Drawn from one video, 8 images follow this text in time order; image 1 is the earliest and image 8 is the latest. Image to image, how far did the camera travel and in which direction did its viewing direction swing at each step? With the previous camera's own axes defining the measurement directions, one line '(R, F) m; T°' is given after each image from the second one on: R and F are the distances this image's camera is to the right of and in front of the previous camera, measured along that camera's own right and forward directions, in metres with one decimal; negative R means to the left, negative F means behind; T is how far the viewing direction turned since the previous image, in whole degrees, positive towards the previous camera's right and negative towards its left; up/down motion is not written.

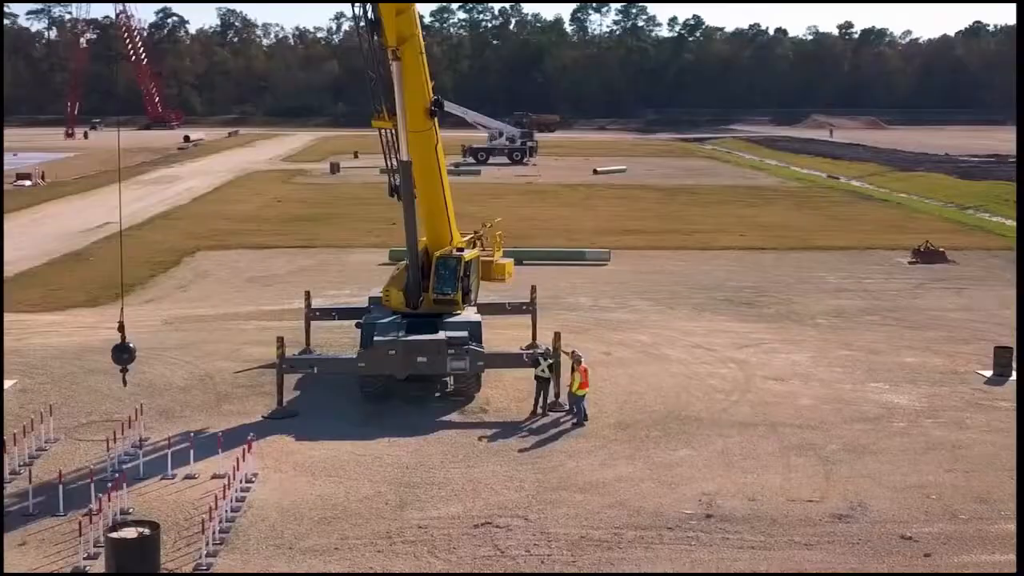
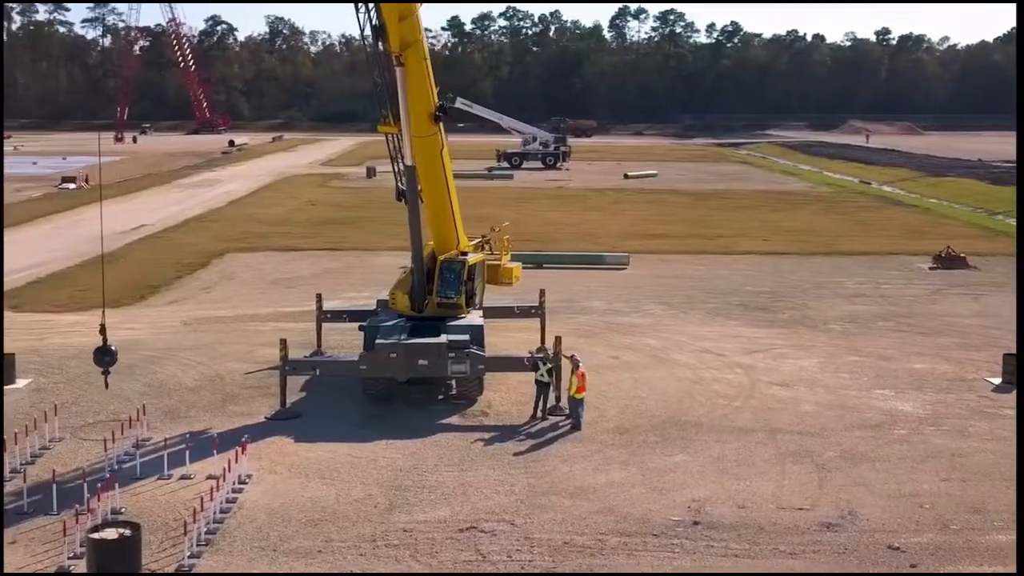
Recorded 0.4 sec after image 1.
(+0.9, +0.4) m; -2°
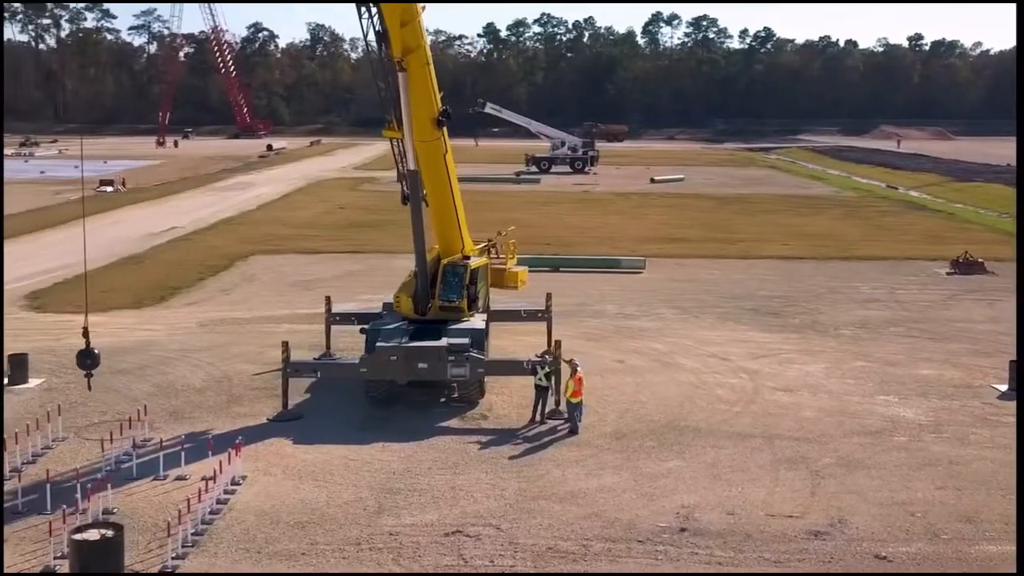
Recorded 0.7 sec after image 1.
(+0.7, +0.3) m; -2°
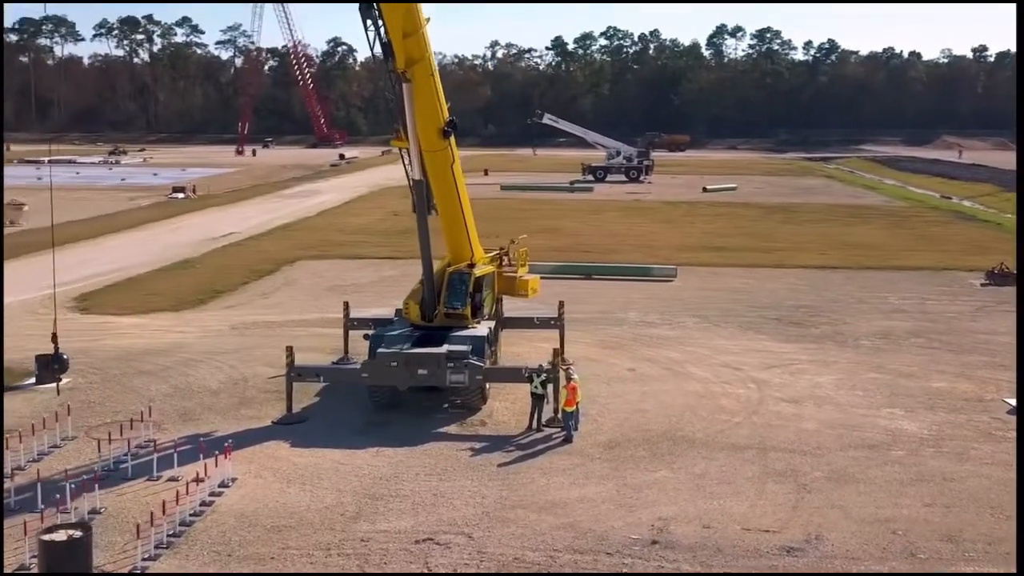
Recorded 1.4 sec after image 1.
(+1.4, +0.6) m; -4°
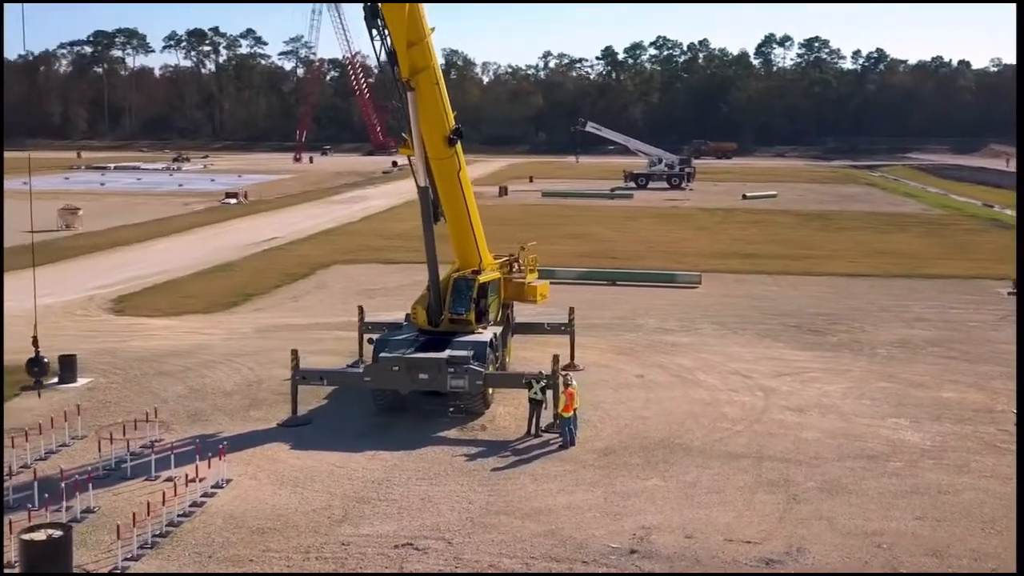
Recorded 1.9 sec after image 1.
(+0.9, +0.4) m; -3°
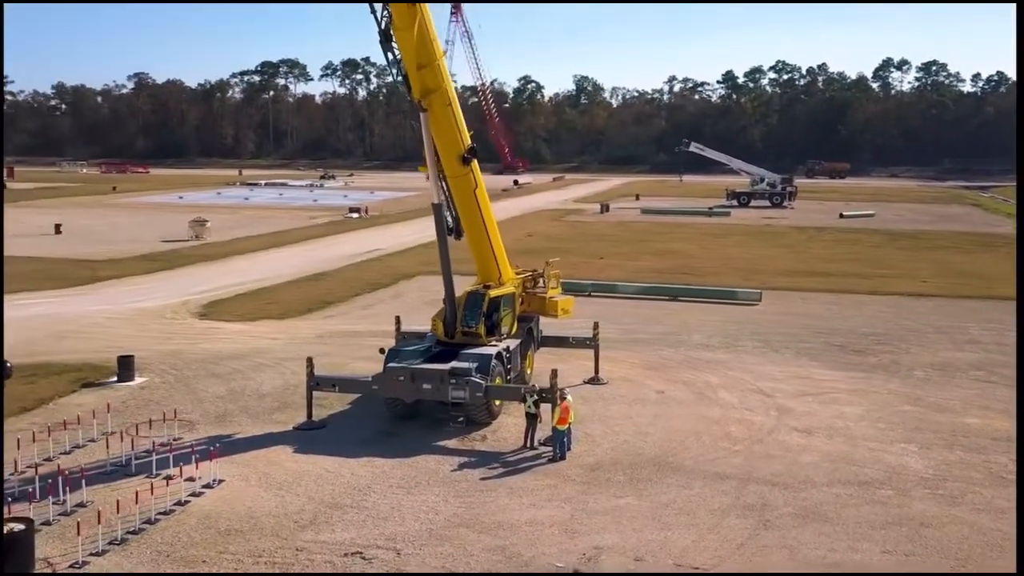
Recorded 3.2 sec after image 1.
(+2.1, +1.1) m; -7°
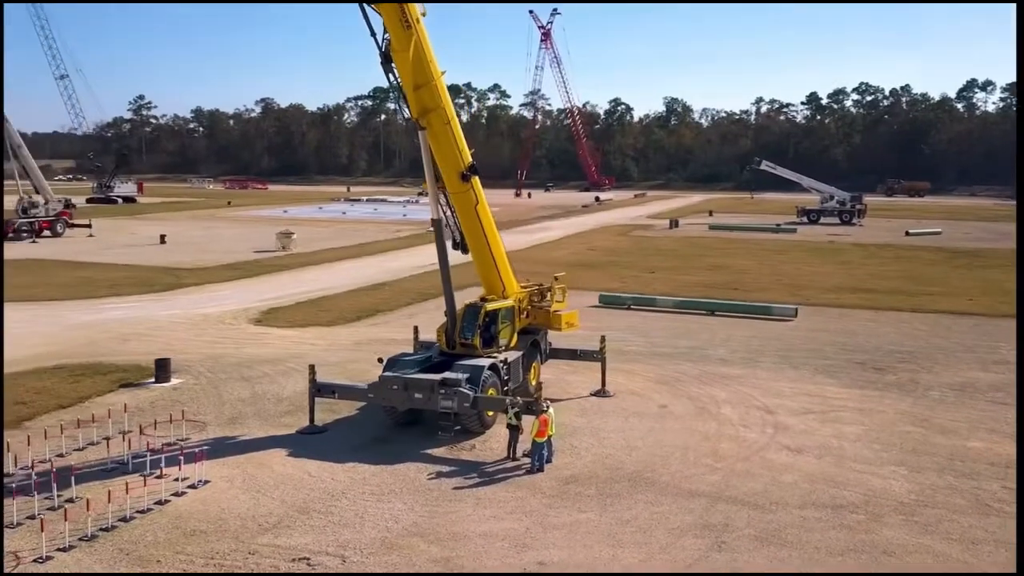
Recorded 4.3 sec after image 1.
(+1.5, +0.8) m; -5°
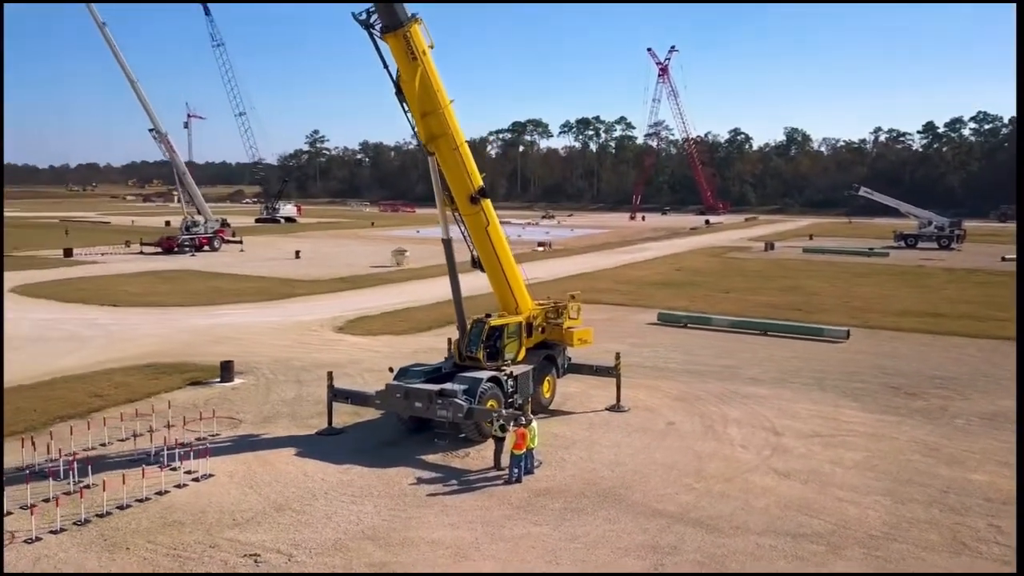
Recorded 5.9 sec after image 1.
(+1.8, +0.7) m; -6°
